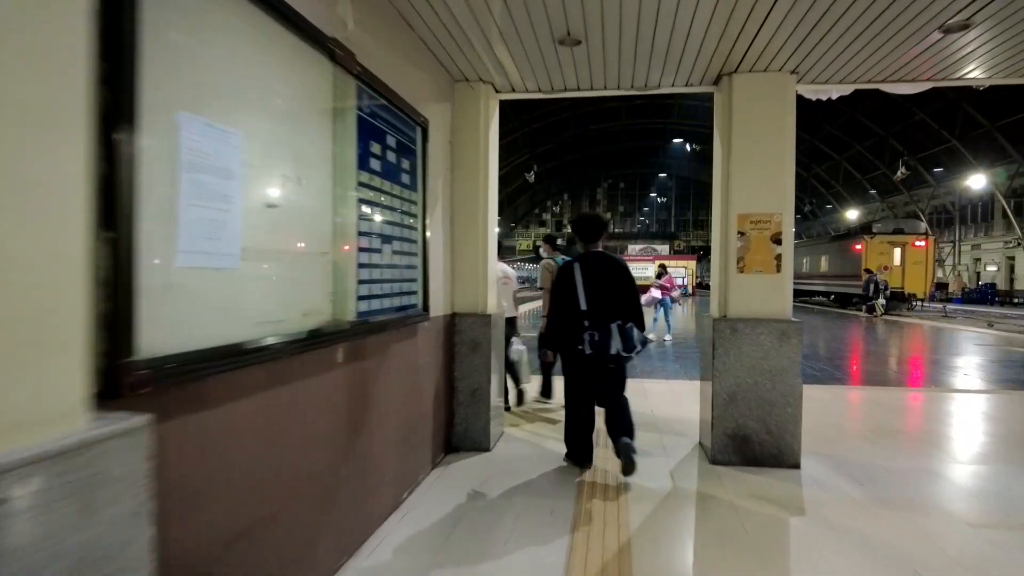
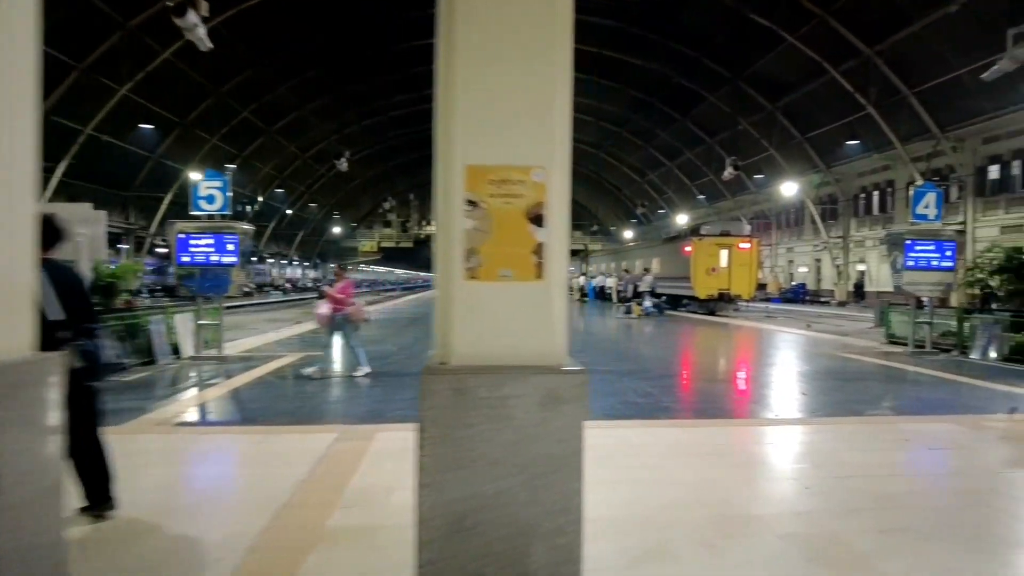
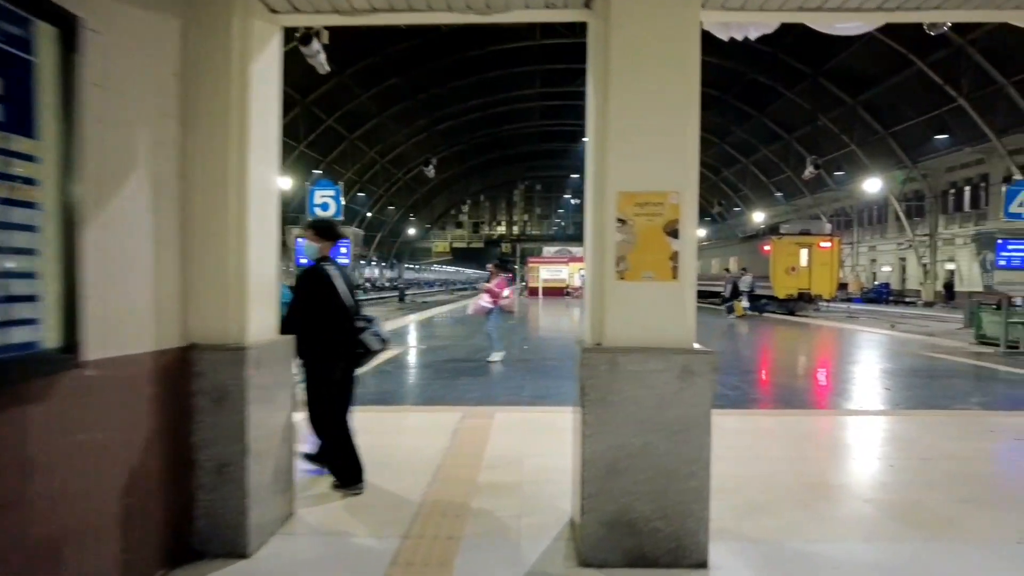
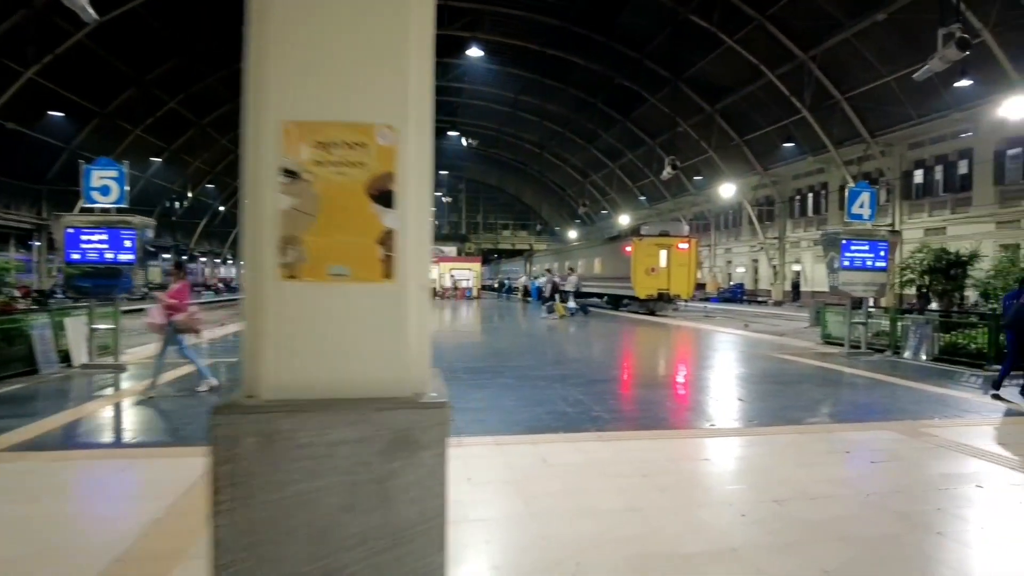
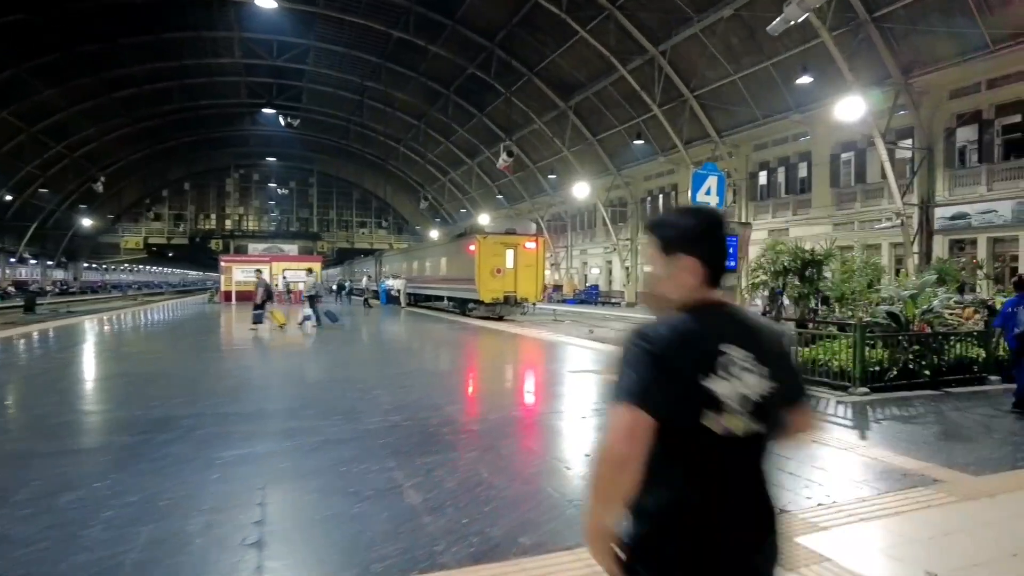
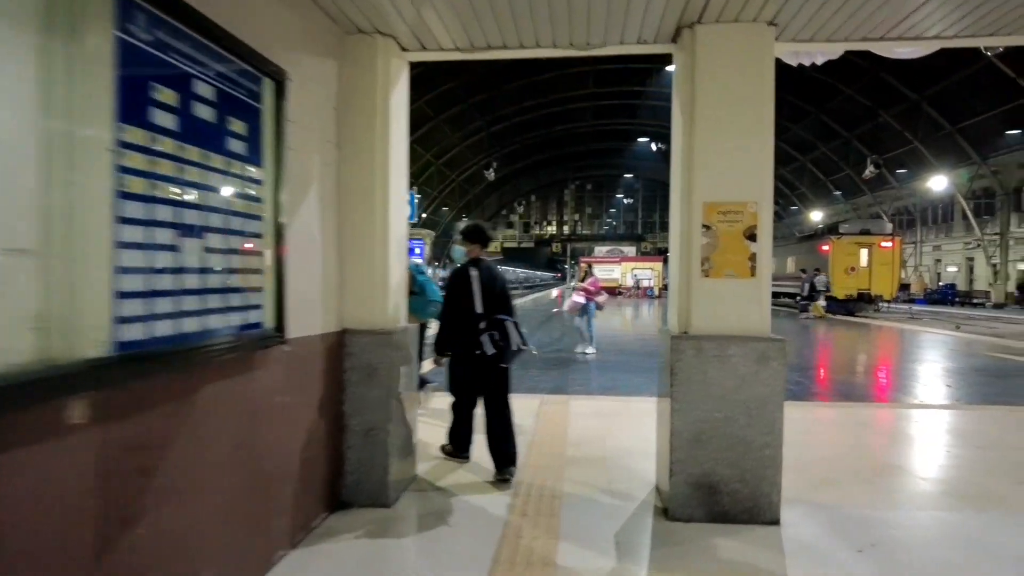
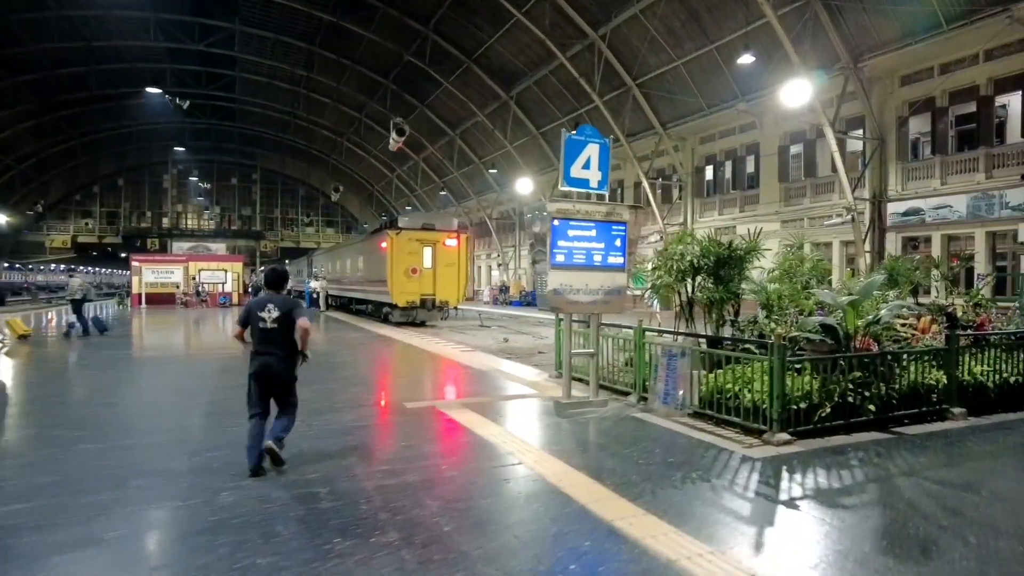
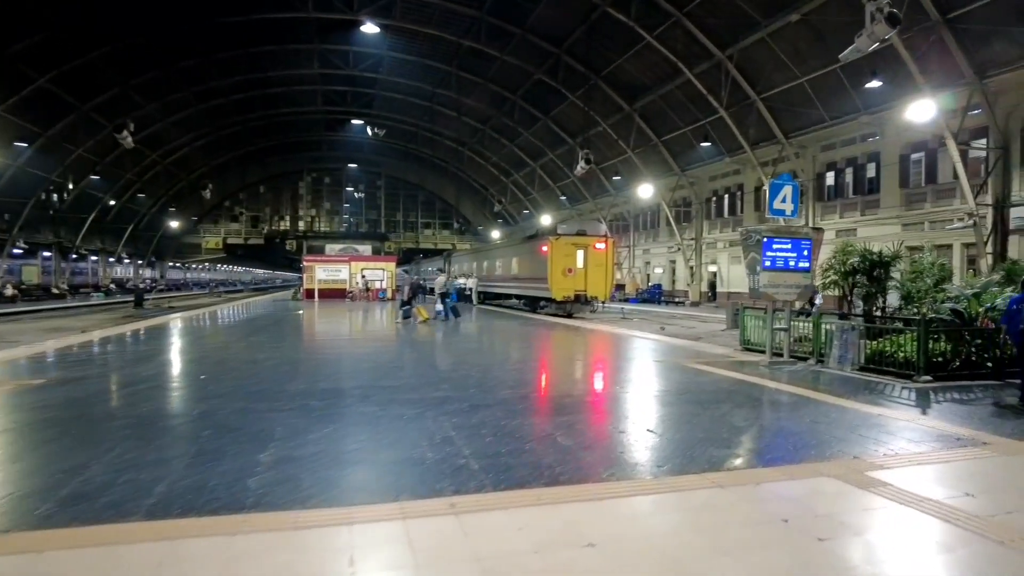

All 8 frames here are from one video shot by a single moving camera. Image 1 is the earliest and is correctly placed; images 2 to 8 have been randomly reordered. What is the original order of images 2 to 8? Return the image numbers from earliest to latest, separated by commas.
6, 3, 2, 4, 8, 5, 7
